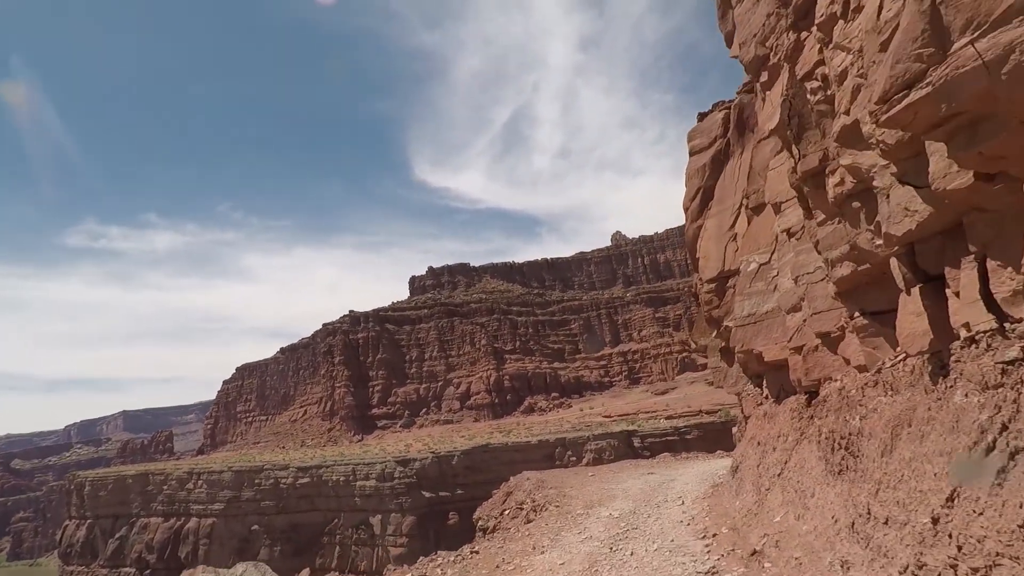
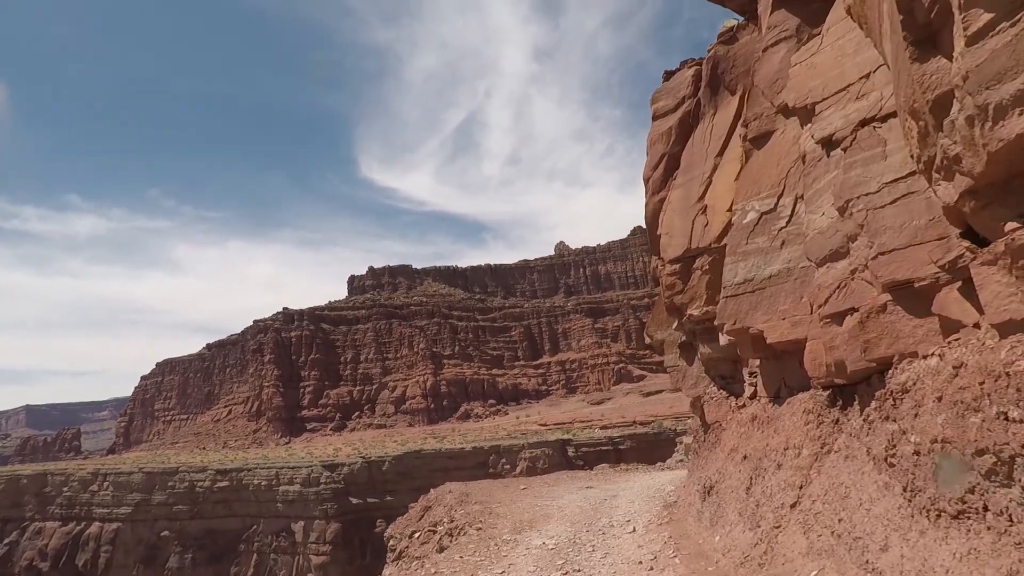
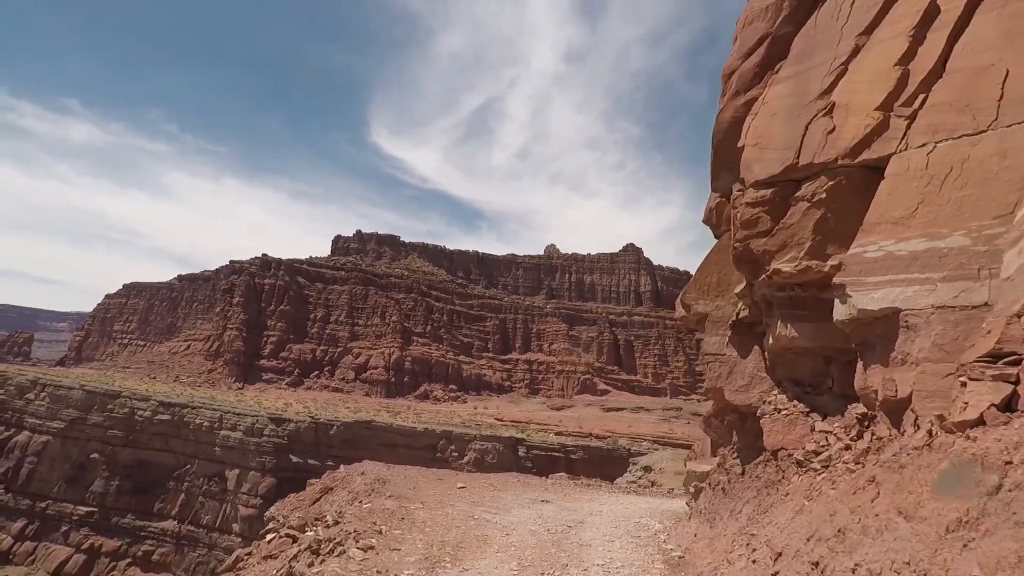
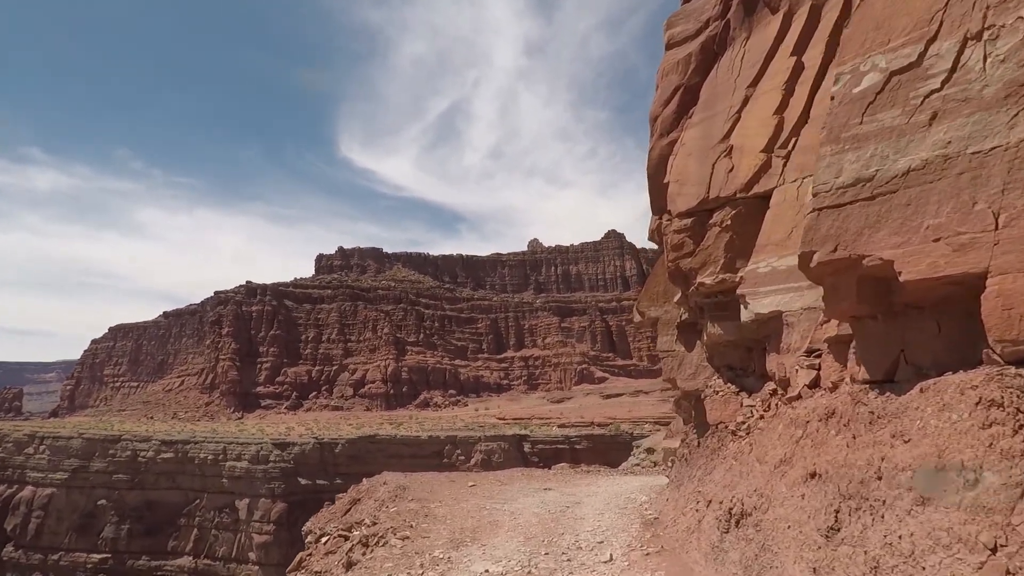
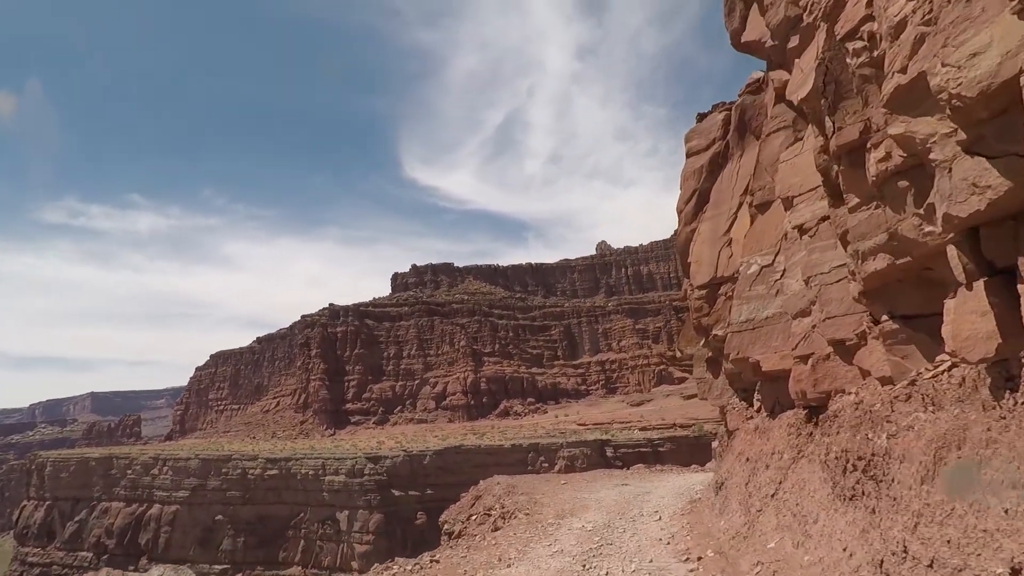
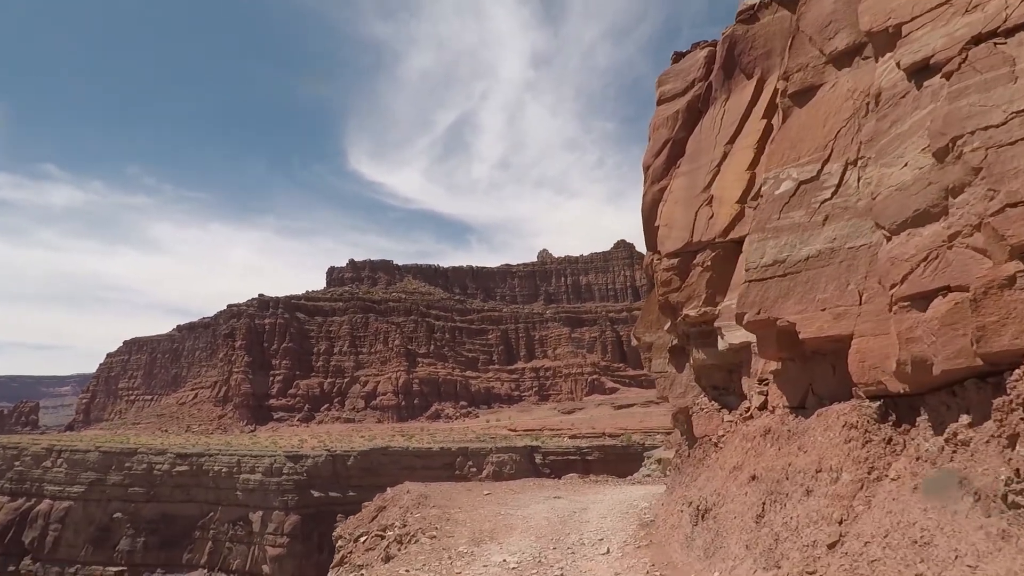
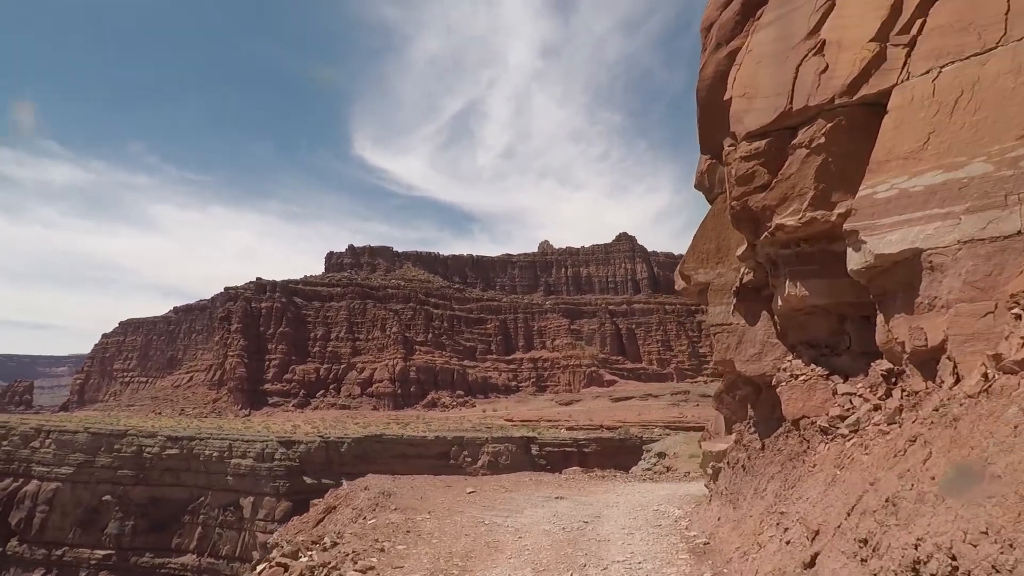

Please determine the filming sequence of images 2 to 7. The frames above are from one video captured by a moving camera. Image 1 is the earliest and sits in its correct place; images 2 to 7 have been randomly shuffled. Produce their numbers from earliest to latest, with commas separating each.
5, 2, 6, 4, 3, 7
